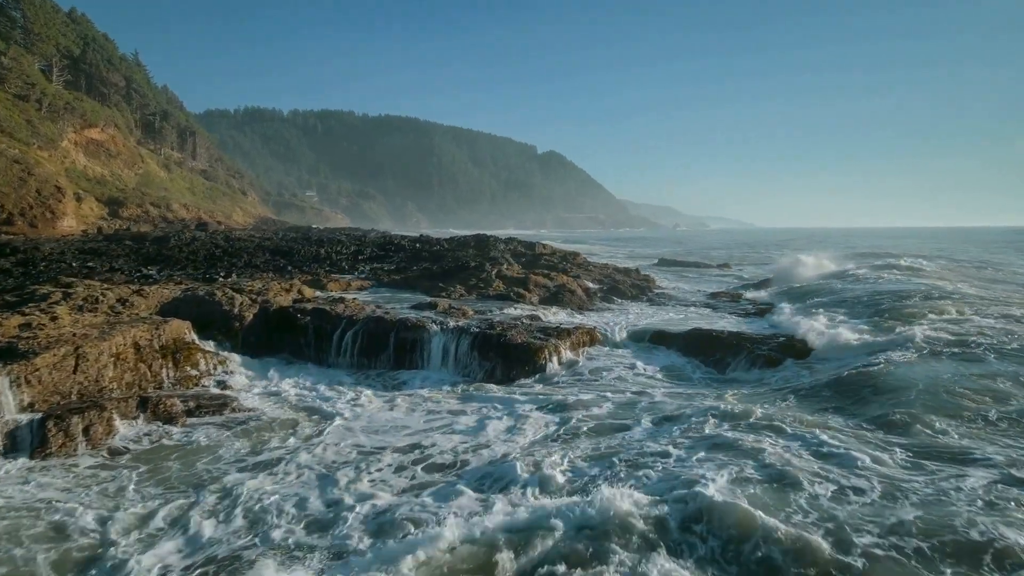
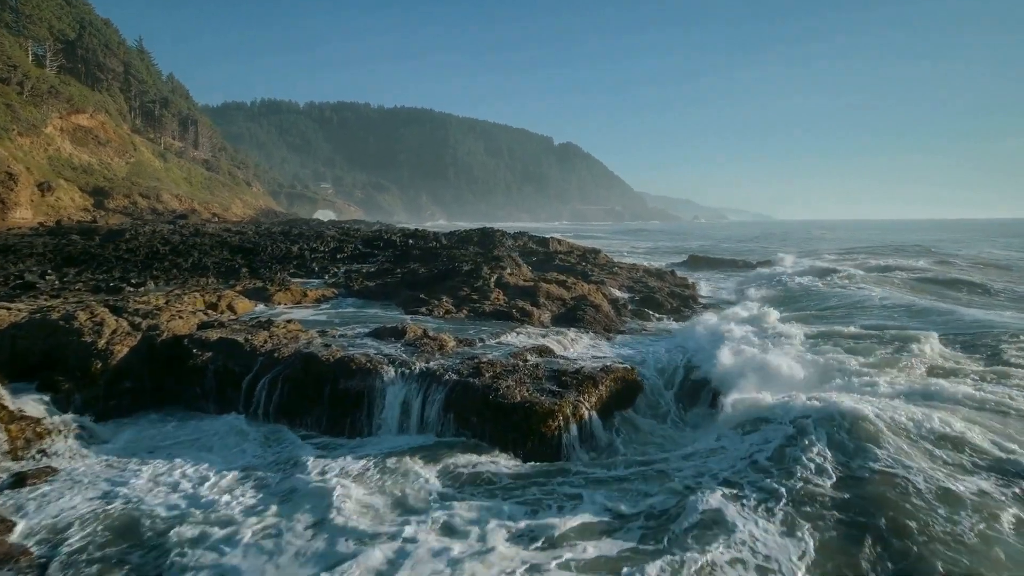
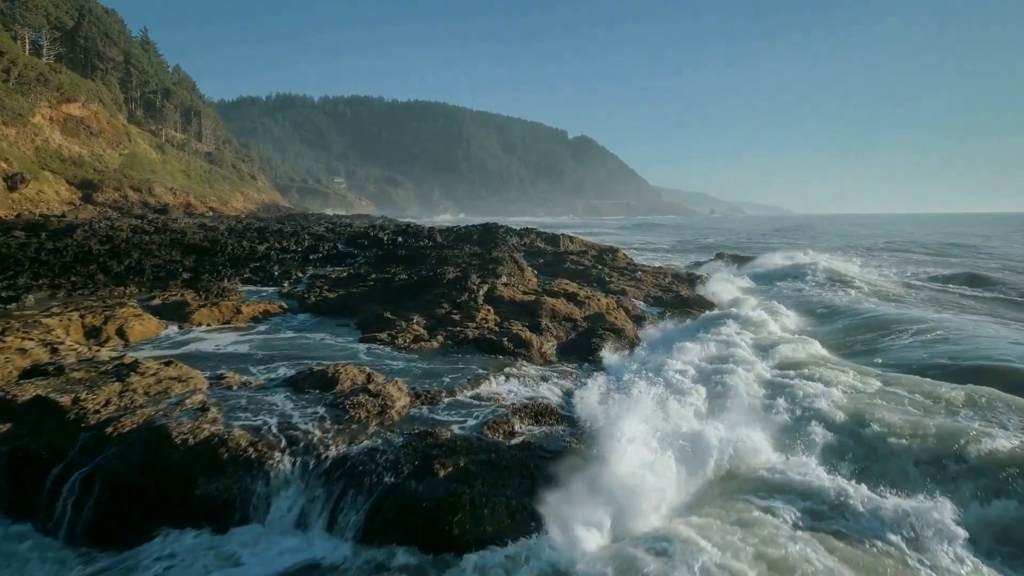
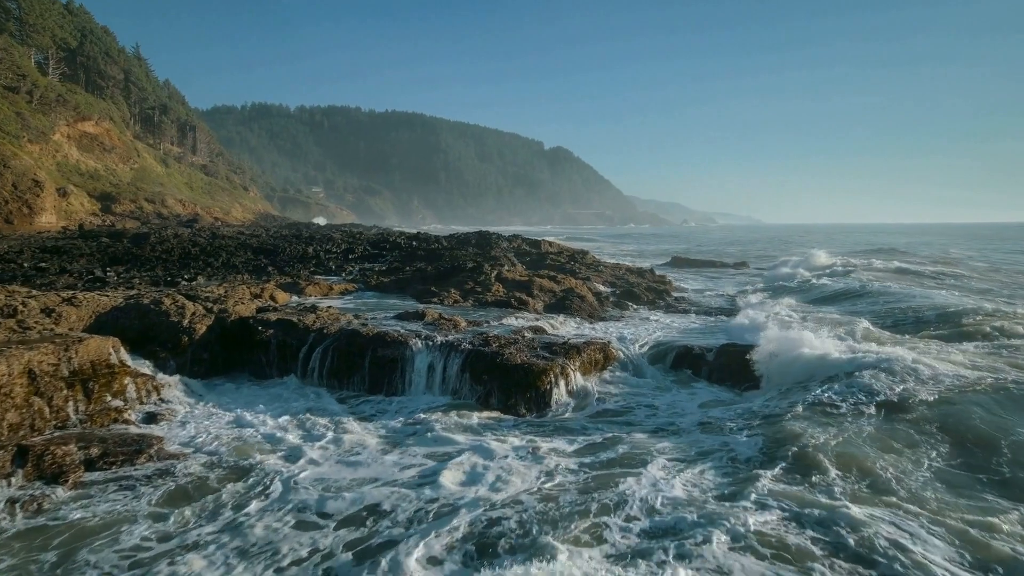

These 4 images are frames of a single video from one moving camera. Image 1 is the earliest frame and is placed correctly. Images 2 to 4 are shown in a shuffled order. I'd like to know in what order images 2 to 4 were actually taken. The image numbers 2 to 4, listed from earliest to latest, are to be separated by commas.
4, 2, 3
